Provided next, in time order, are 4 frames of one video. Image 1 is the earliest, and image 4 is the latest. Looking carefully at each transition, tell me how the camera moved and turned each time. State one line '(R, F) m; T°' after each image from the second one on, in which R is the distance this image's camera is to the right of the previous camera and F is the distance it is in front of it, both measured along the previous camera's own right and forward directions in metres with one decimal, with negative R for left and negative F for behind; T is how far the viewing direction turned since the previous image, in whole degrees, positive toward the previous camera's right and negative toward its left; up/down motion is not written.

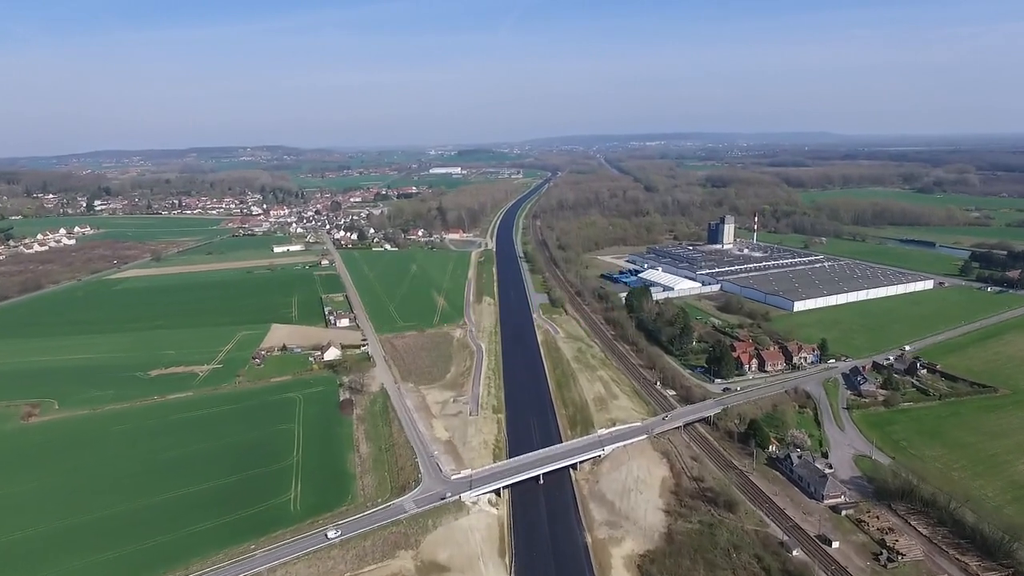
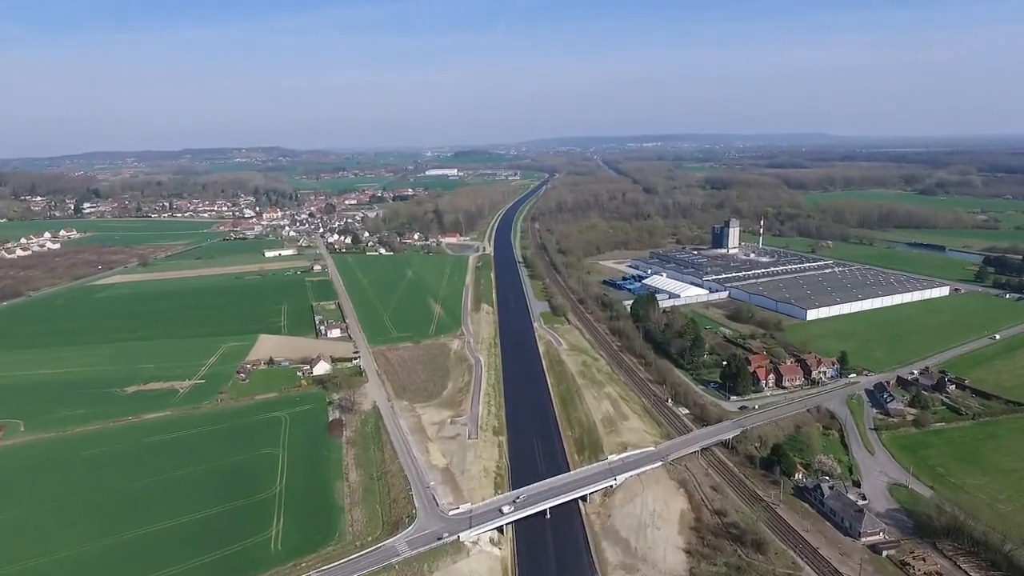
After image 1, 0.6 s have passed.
(-0.2, +2.0) m; 0°
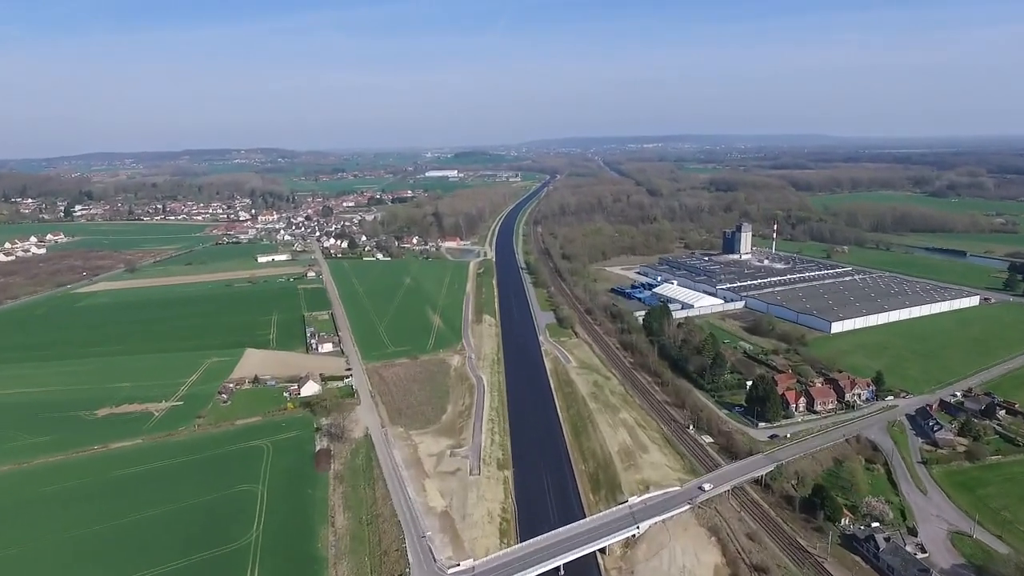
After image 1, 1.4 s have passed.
(-0.2, +2.6) m; 0°
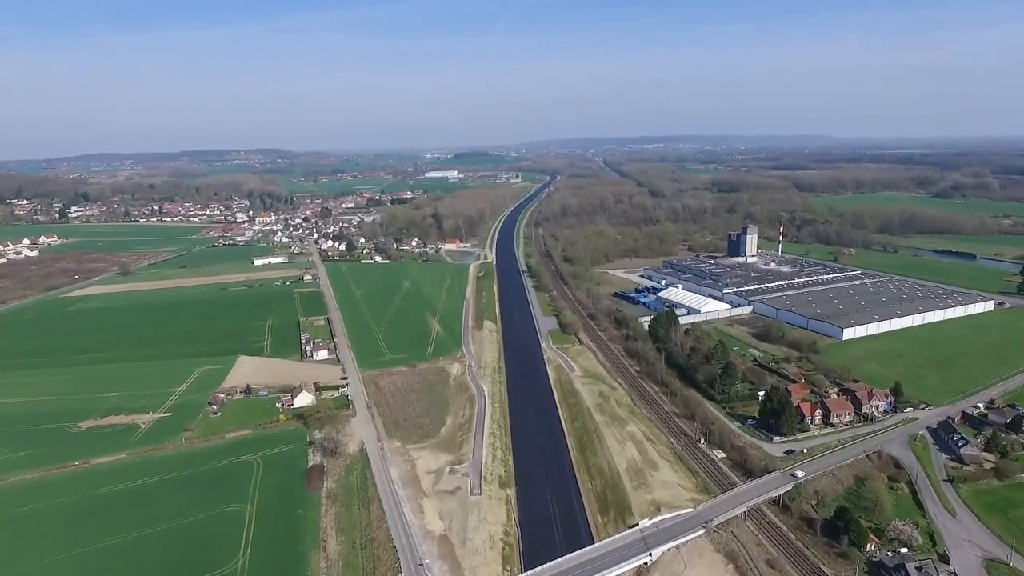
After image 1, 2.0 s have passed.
(-0.1, +1.2) m; 0°
